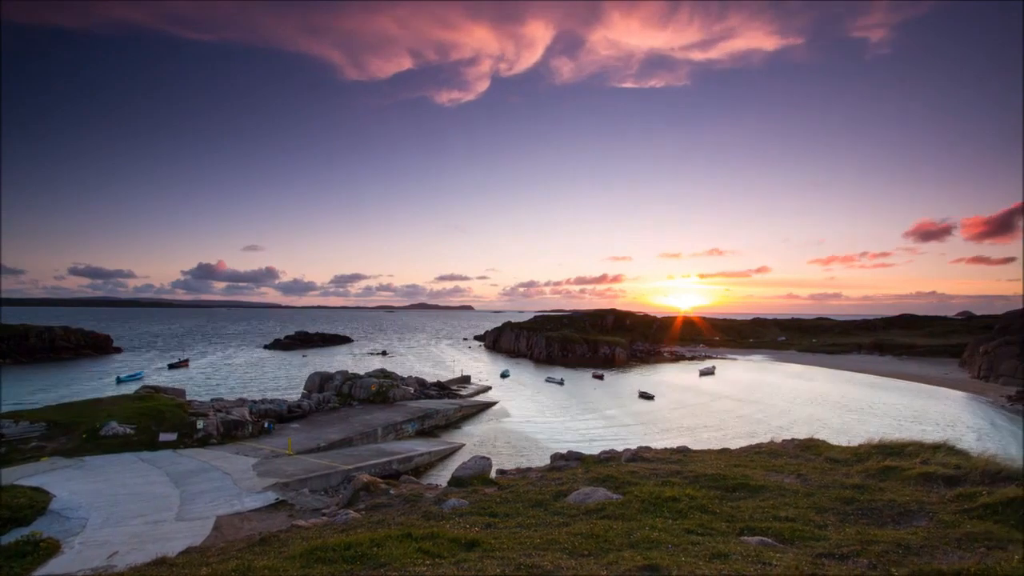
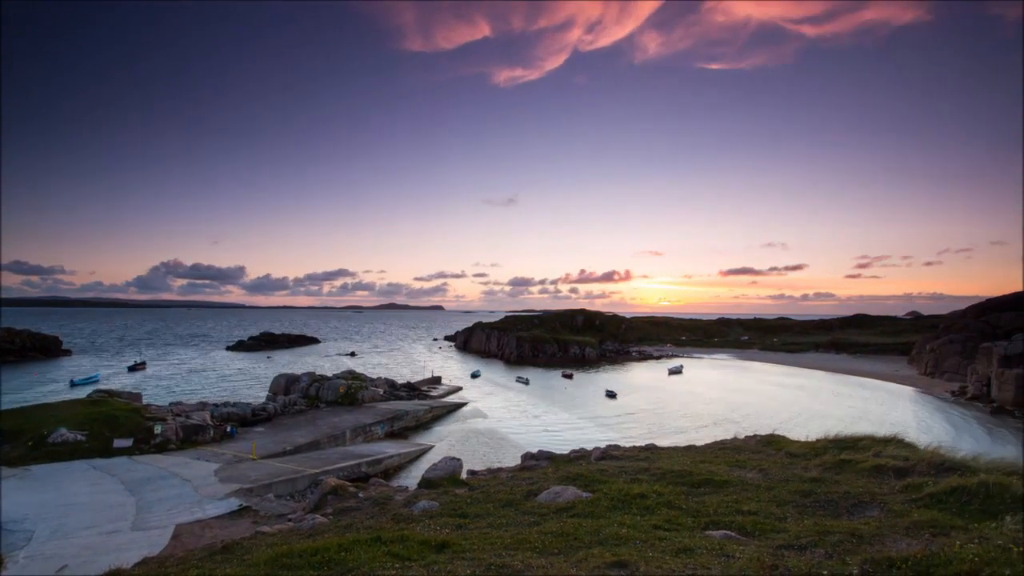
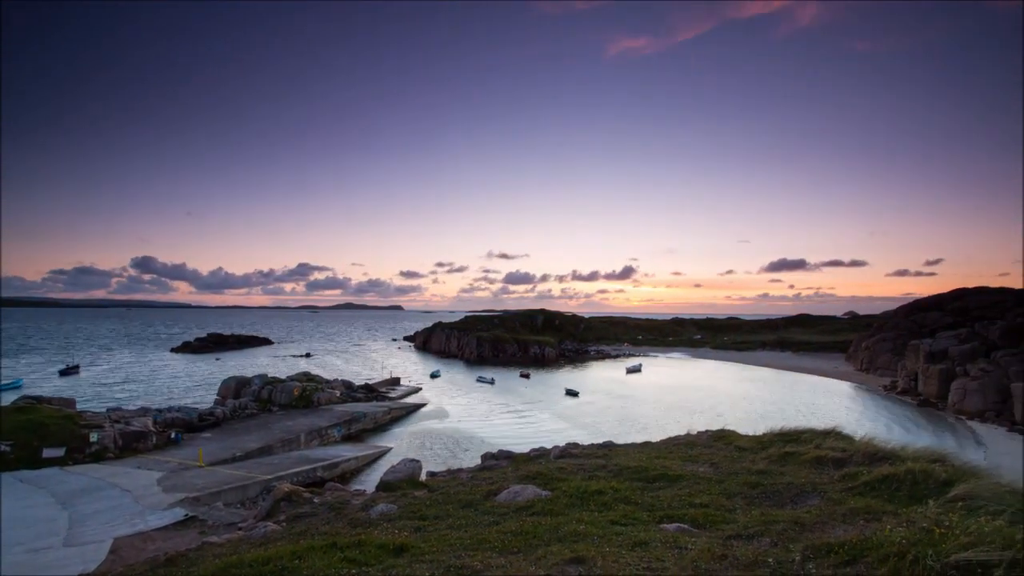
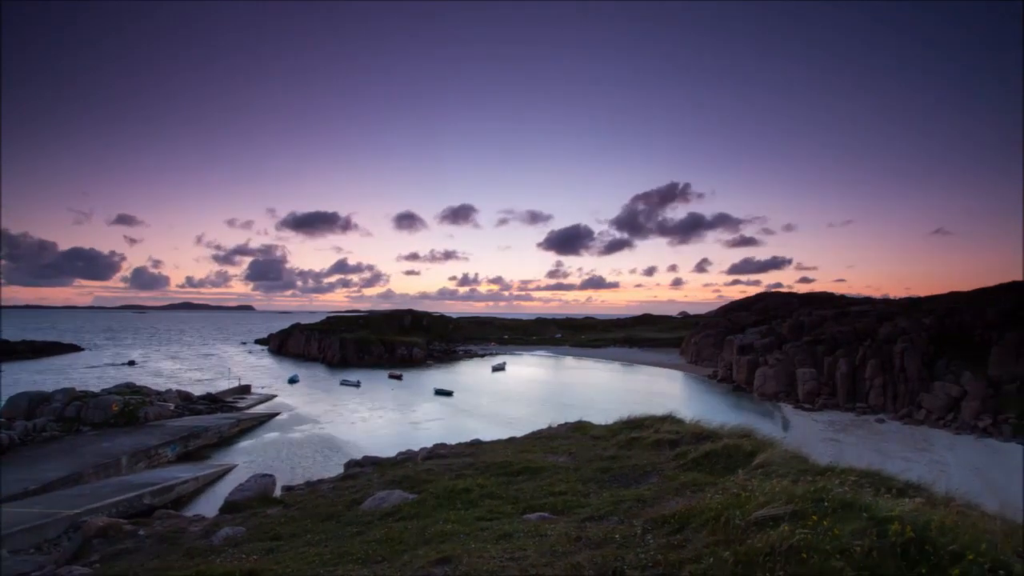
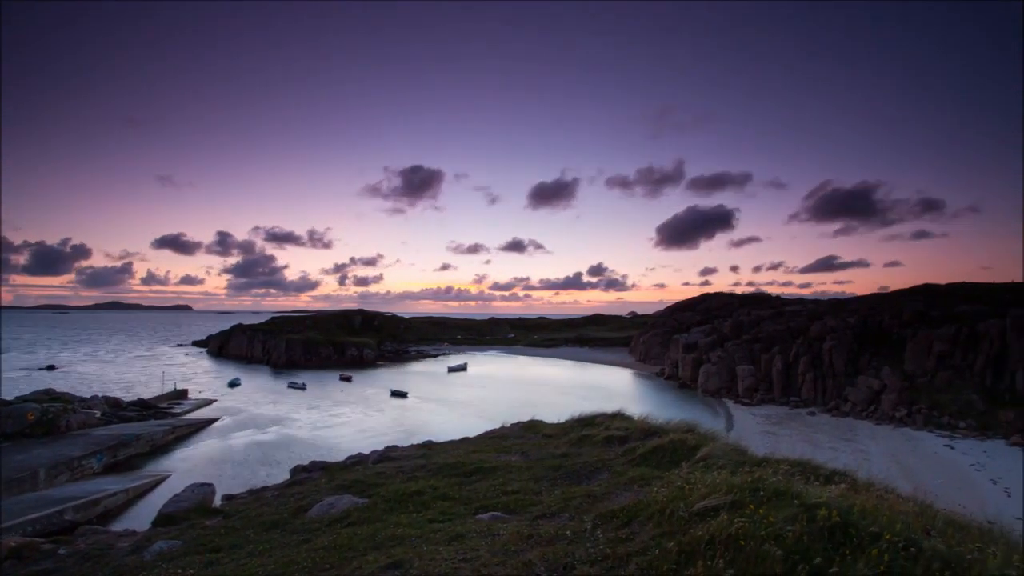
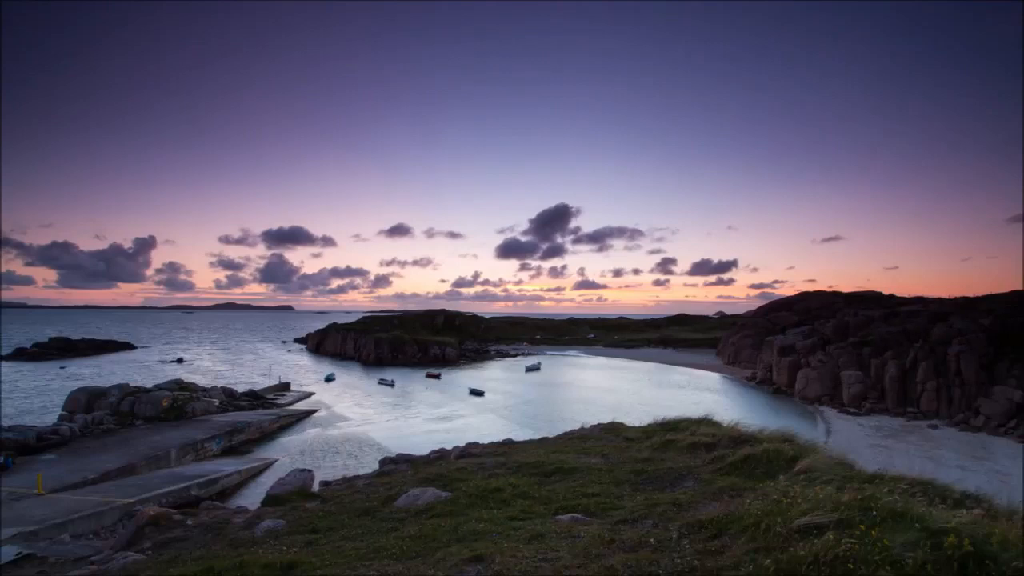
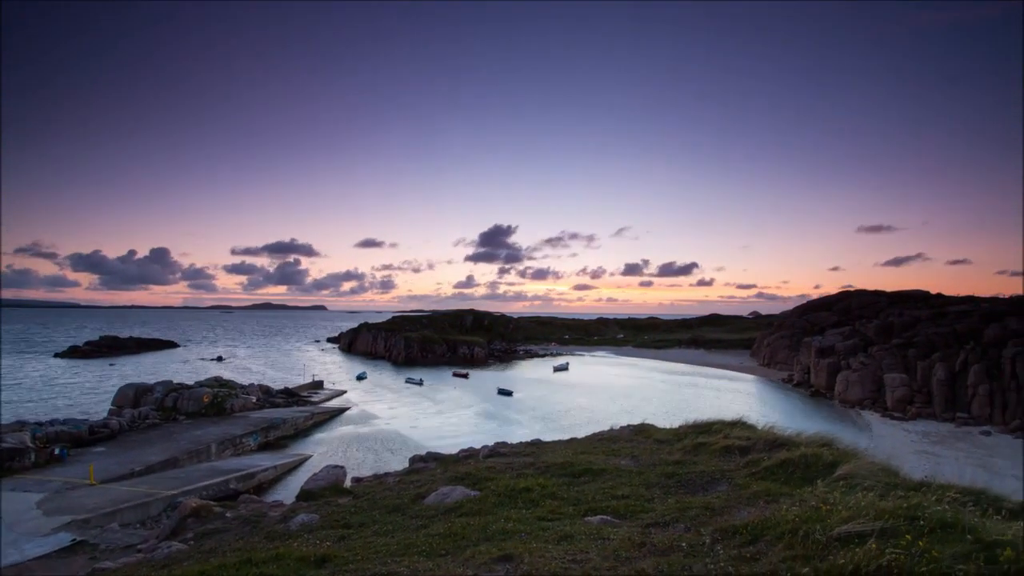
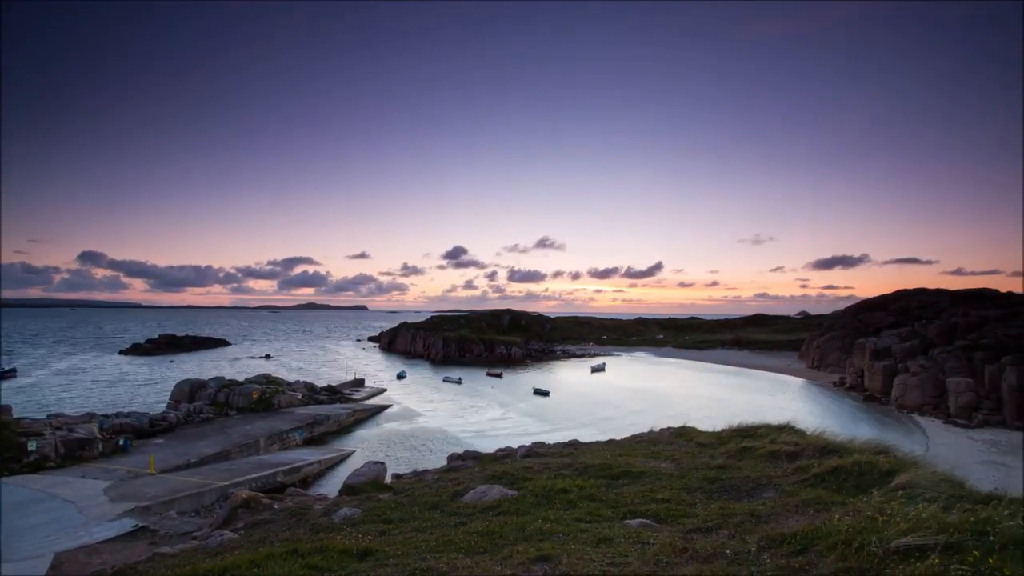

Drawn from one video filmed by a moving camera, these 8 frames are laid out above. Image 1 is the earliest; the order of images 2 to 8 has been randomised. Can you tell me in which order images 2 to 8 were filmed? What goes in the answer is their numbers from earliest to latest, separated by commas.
2, 3, 8, 7, 6, 4, 5
